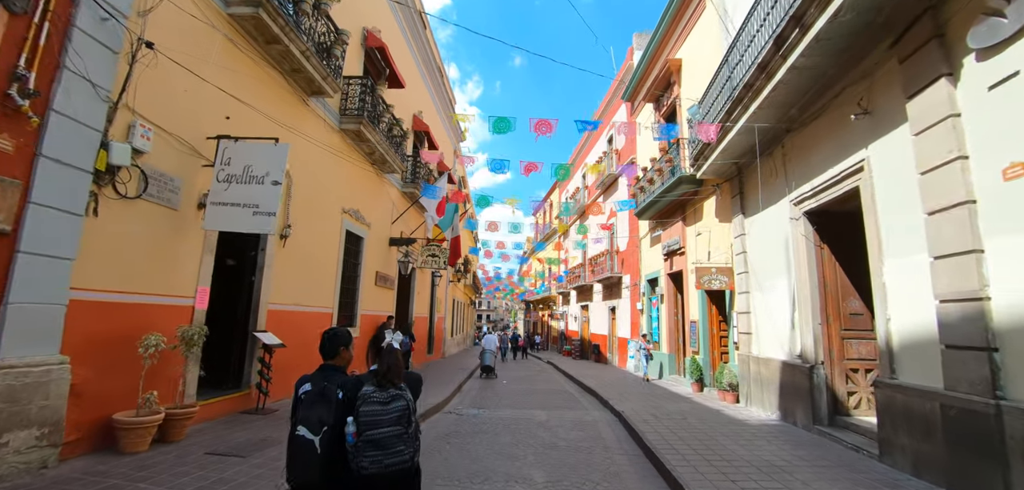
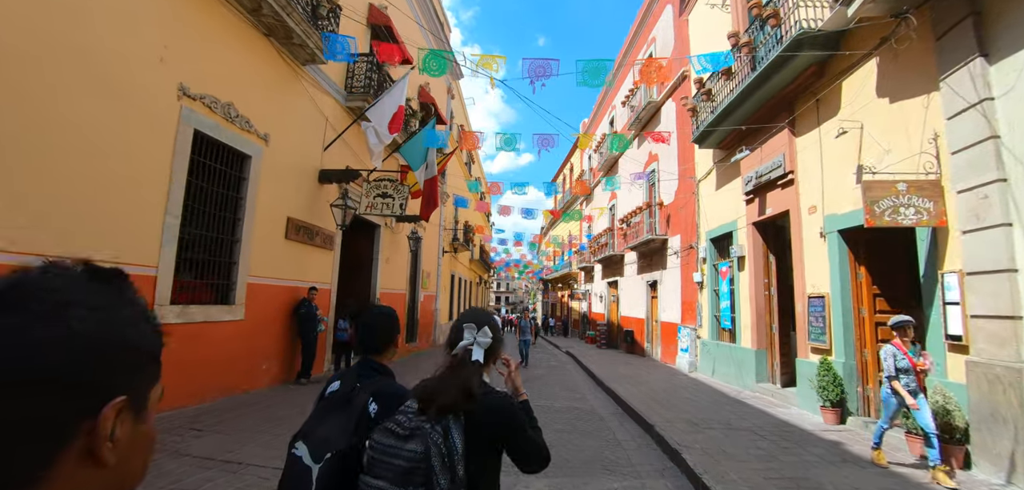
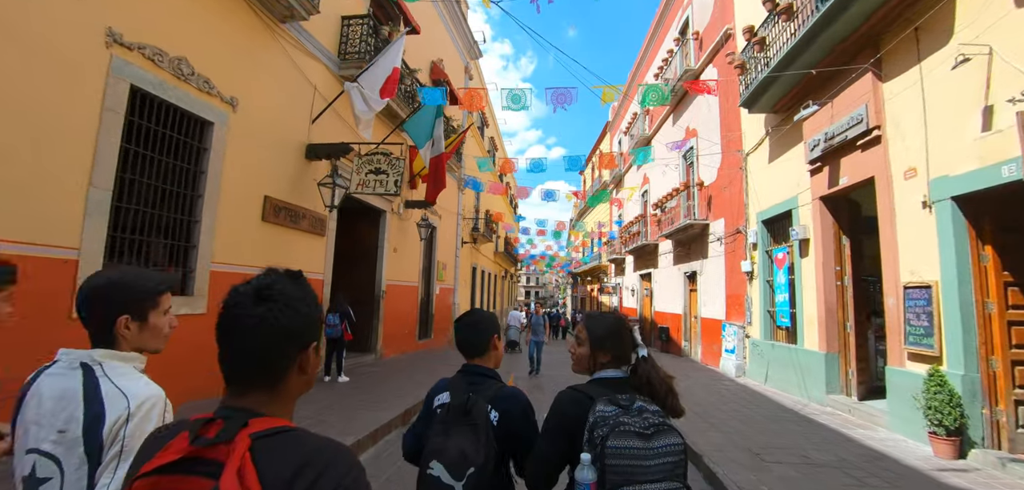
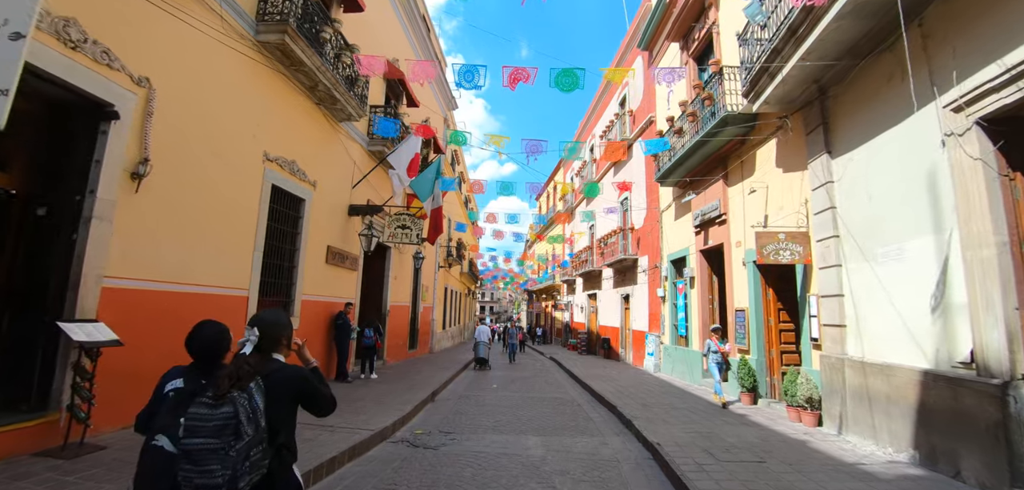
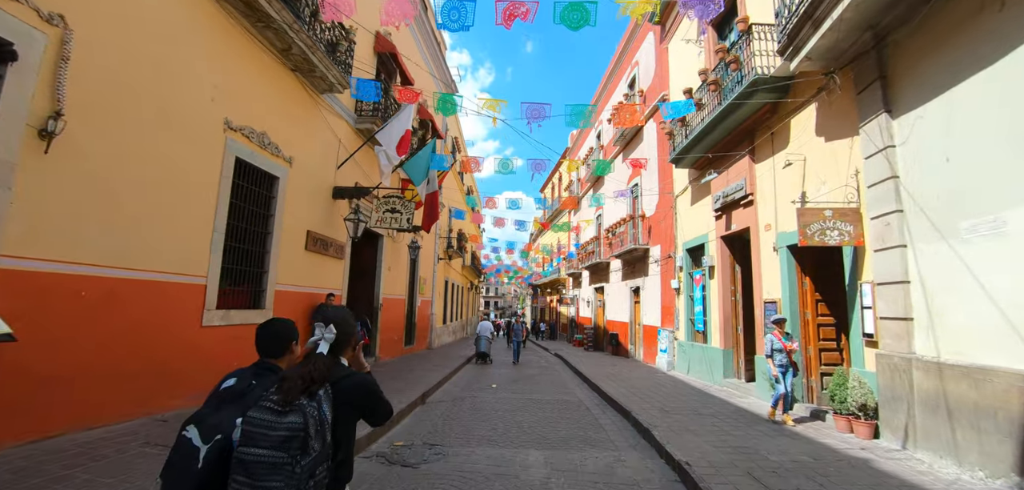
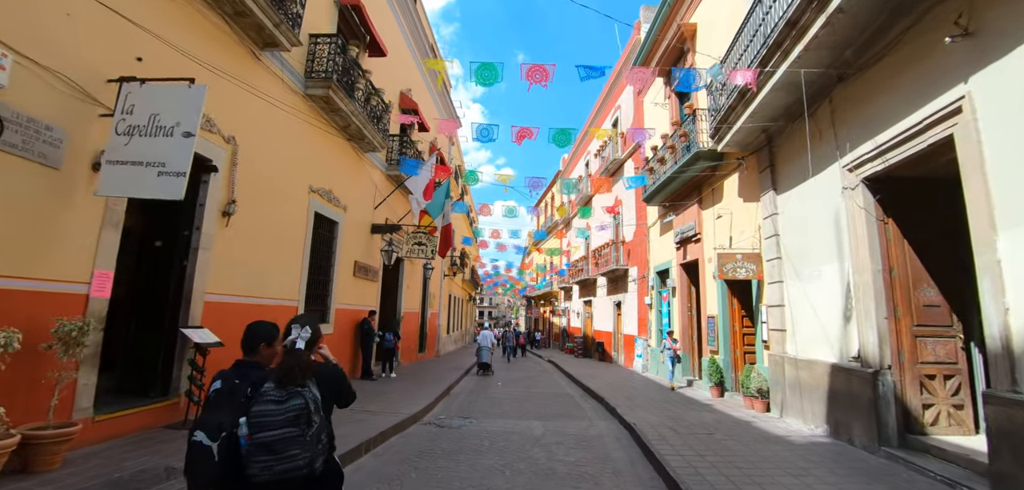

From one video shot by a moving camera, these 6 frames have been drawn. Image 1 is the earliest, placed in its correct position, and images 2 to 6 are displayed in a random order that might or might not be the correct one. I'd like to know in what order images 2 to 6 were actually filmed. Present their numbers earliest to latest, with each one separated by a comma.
6, 4, 5, 2, 3
